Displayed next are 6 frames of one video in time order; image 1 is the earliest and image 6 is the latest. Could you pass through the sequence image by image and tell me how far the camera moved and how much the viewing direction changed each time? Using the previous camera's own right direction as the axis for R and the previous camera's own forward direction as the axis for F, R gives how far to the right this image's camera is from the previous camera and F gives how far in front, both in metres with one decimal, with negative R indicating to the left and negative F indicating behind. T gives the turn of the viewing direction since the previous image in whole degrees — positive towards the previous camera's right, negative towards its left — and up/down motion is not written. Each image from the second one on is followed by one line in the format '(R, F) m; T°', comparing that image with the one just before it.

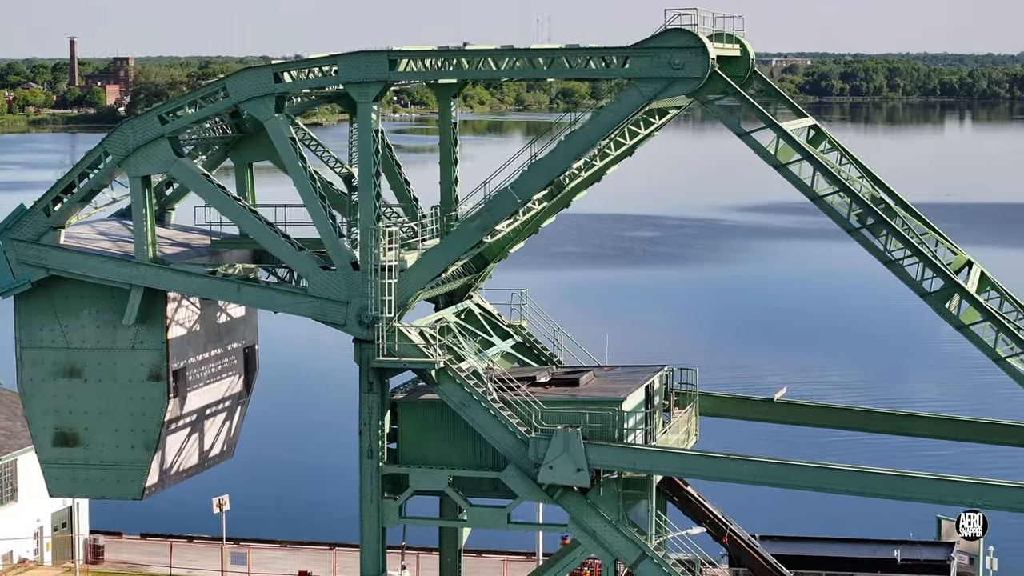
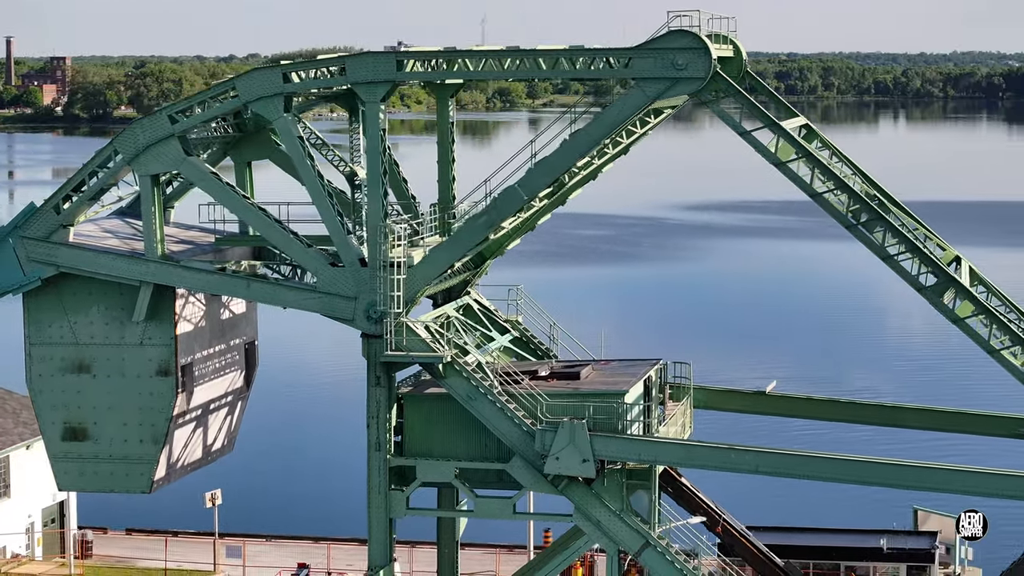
(-0.5, -0.5) m; +1°
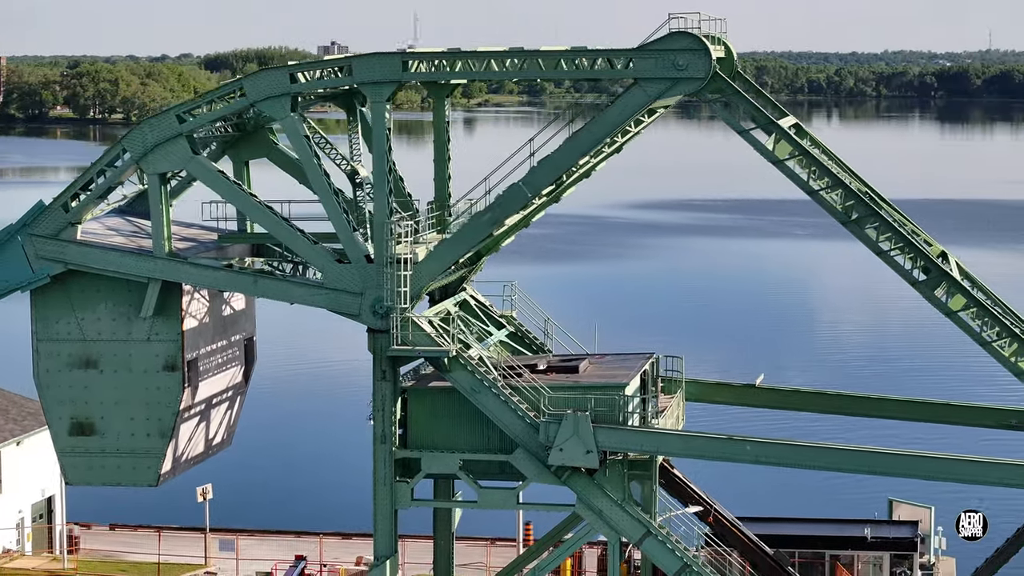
(-0.5, -0.5) m; +1°
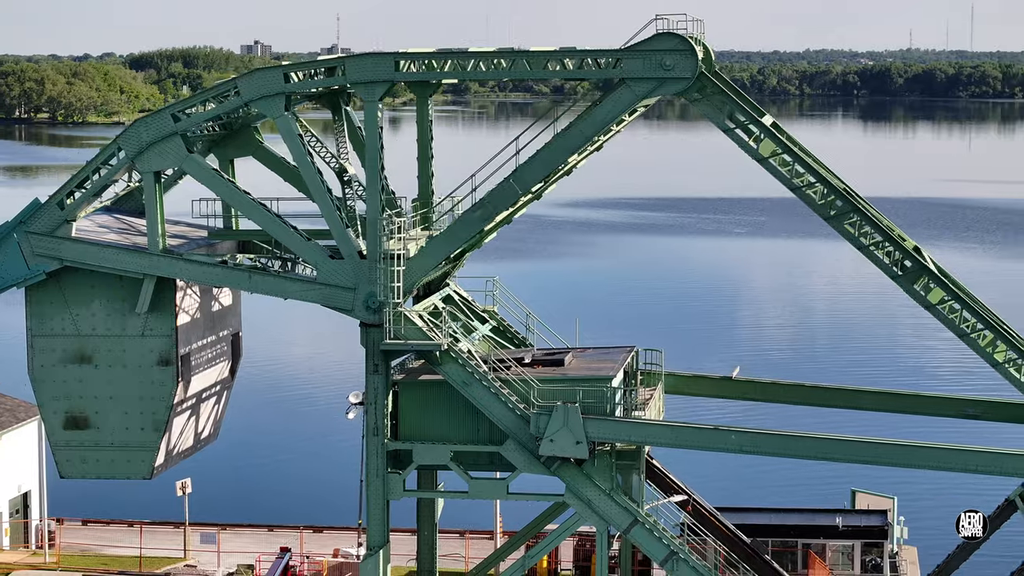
(-0.5, -0.5) m; +2°
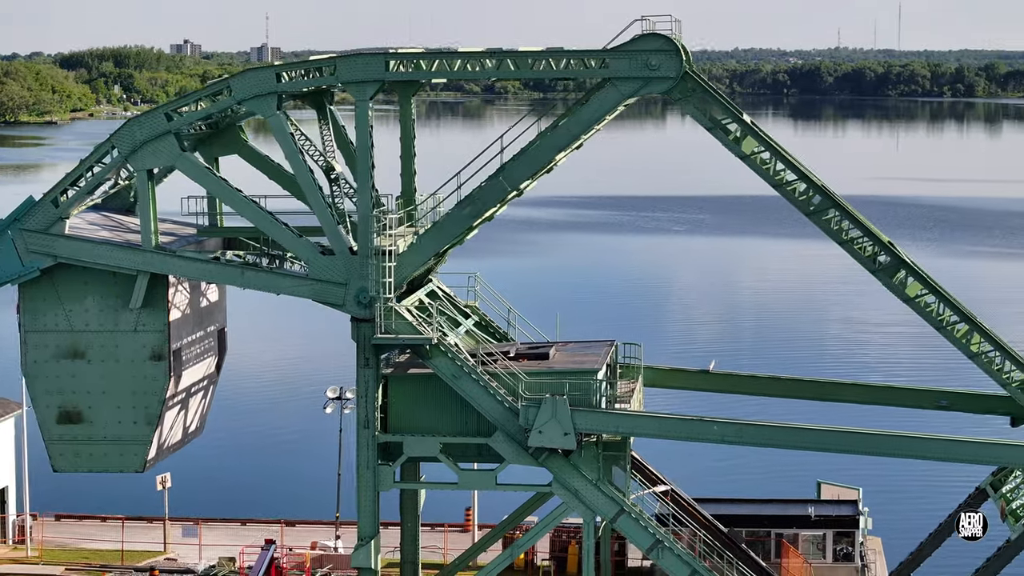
(-0.5, -0.5) m; +2°
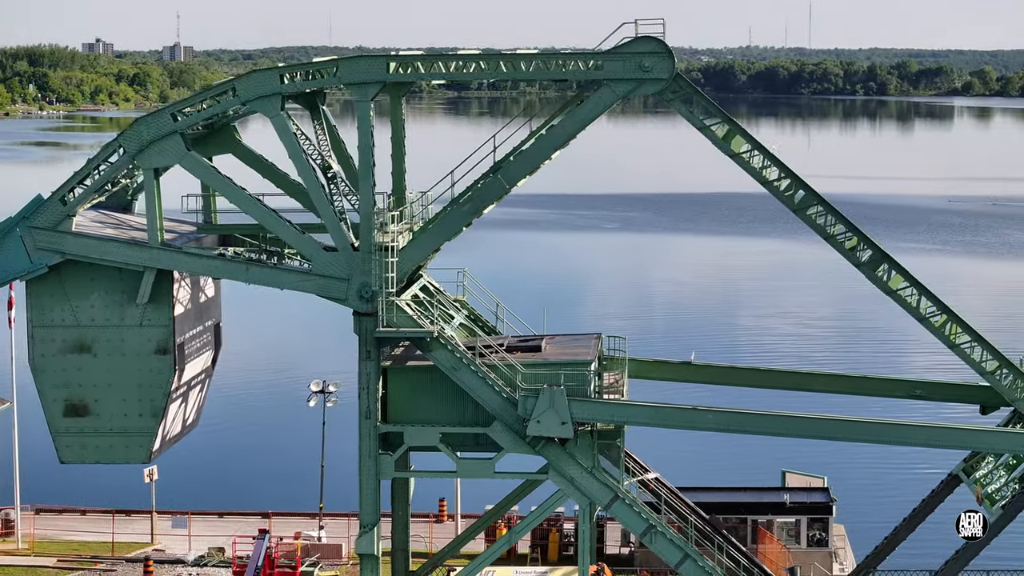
(-0.7, -0.8) m; +2°
